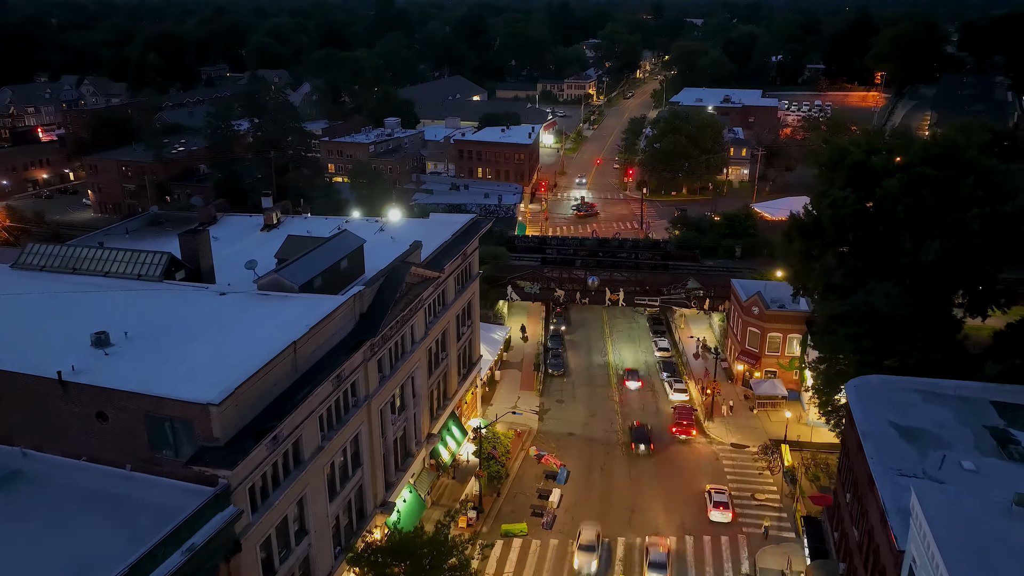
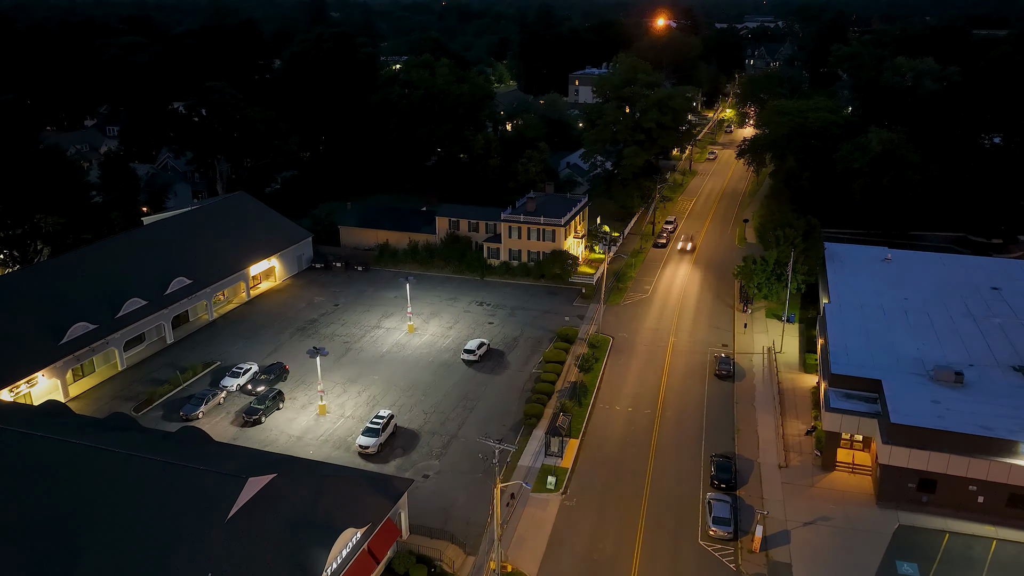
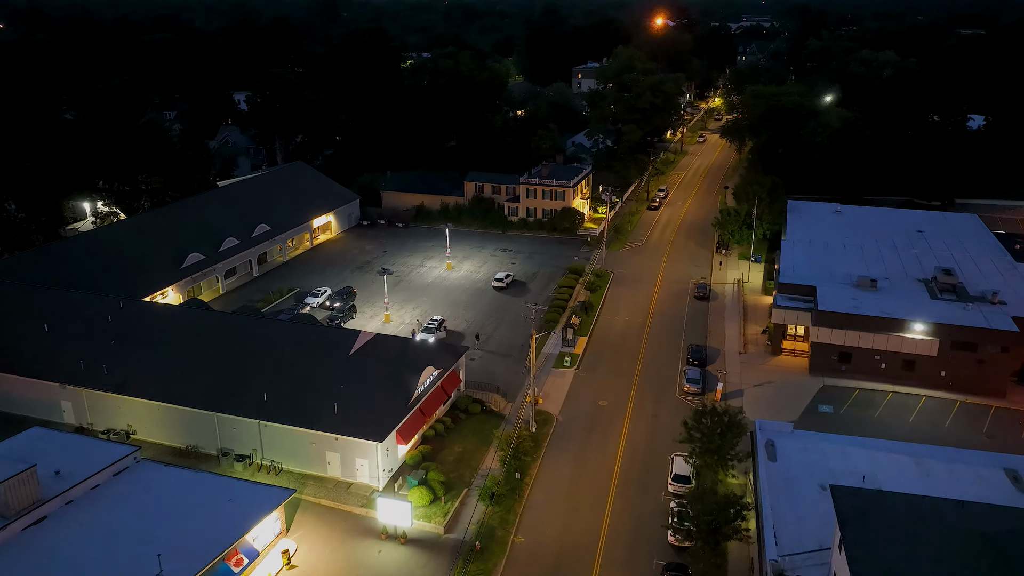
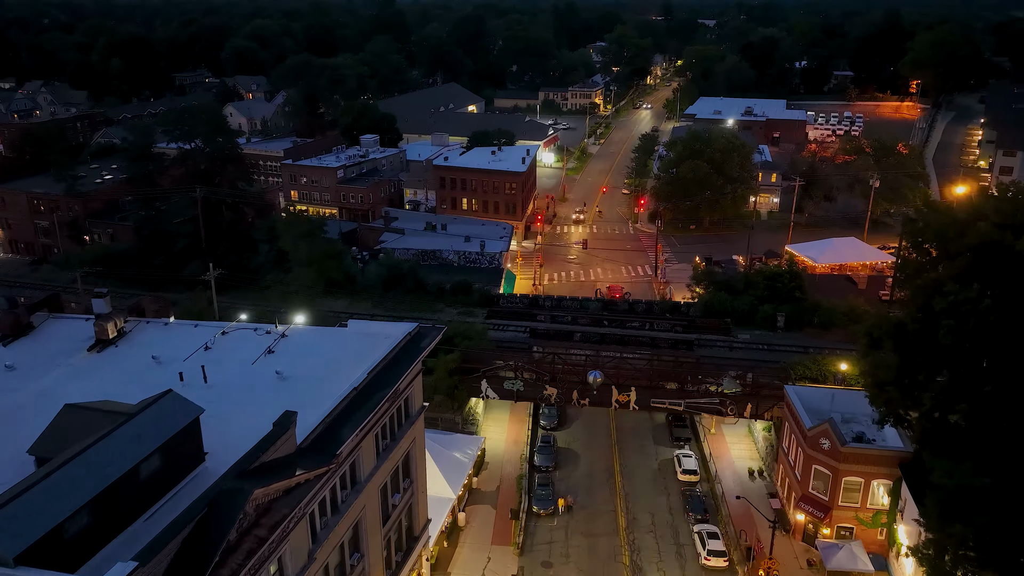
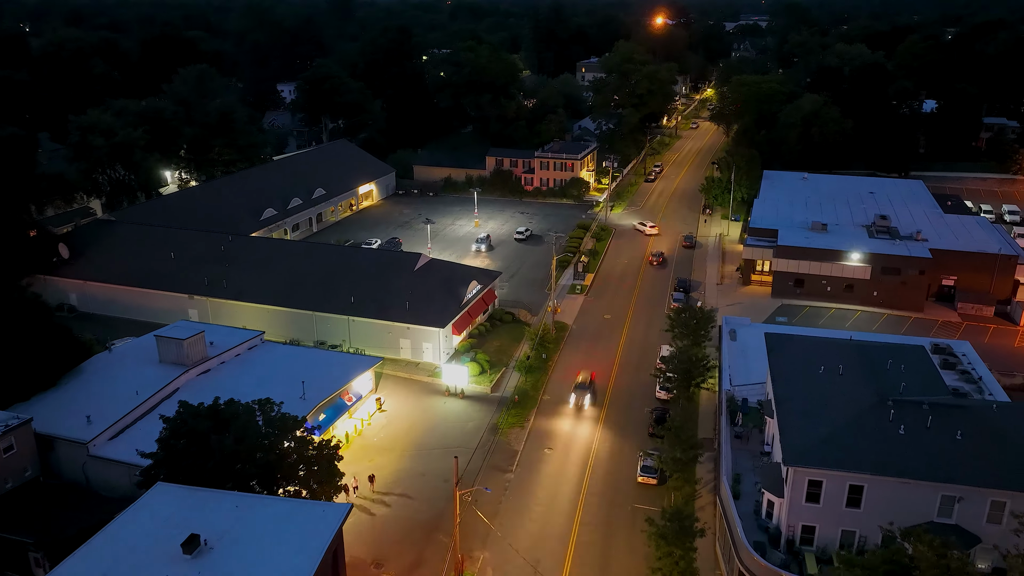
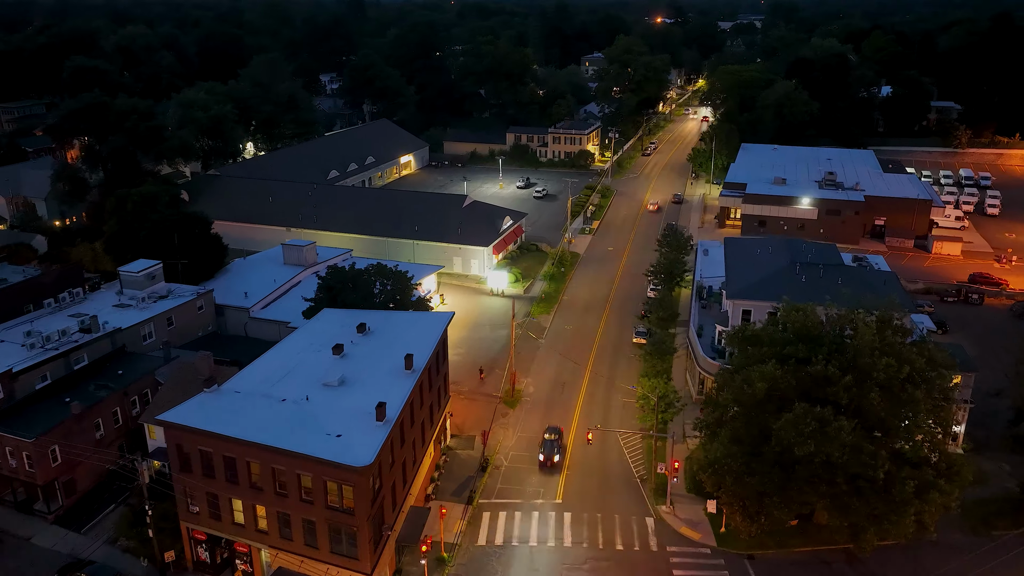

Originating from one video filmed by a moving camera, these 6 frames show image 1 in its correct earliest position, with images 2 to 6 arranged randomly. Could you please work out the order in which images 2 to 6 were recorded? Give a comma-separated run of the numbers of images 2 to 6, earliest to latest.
4, 6, 5, 3, 2
